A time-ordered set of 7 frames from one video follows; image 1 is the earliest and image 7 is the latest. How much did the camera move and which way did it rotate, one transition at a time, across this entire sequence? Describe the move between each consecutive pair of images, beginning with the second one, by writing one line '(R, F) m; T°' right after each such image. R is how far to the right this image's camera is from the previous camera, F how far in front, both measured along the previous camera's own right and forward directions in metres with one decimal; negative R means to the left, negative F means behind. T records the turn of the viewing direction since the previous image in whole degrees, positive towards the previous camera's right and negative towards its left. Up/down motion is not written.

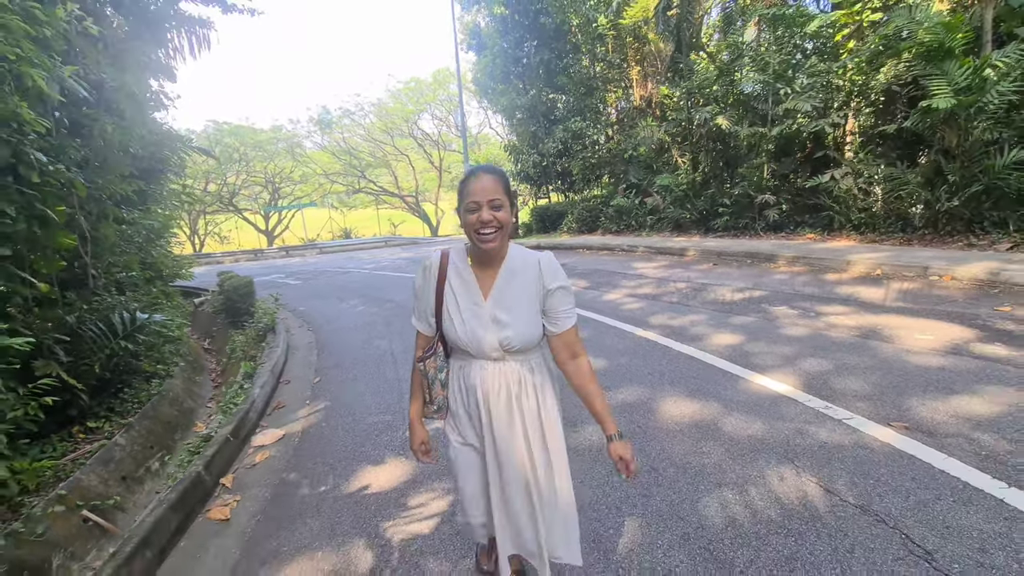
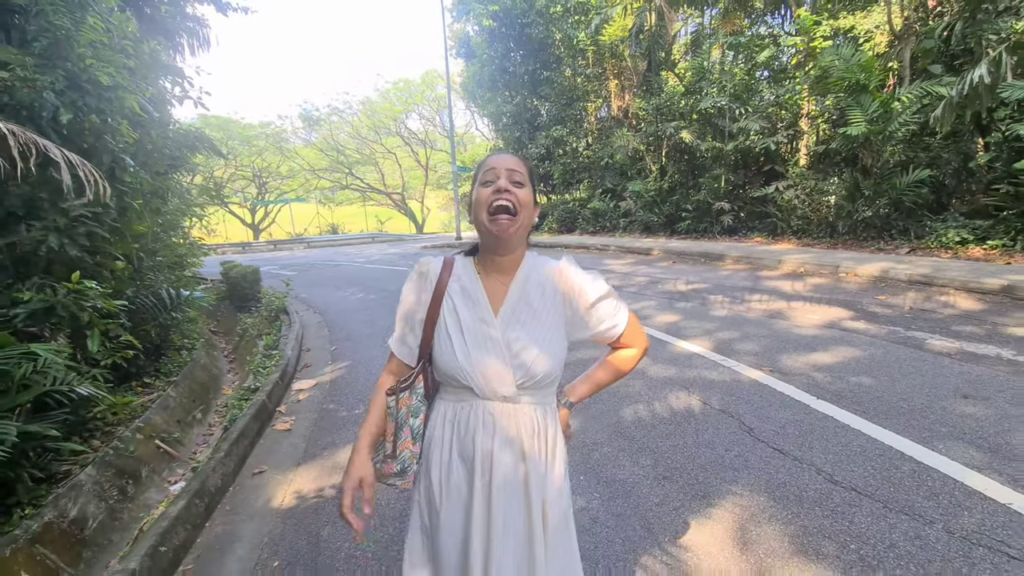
(0.0, -1.0) m; +2°
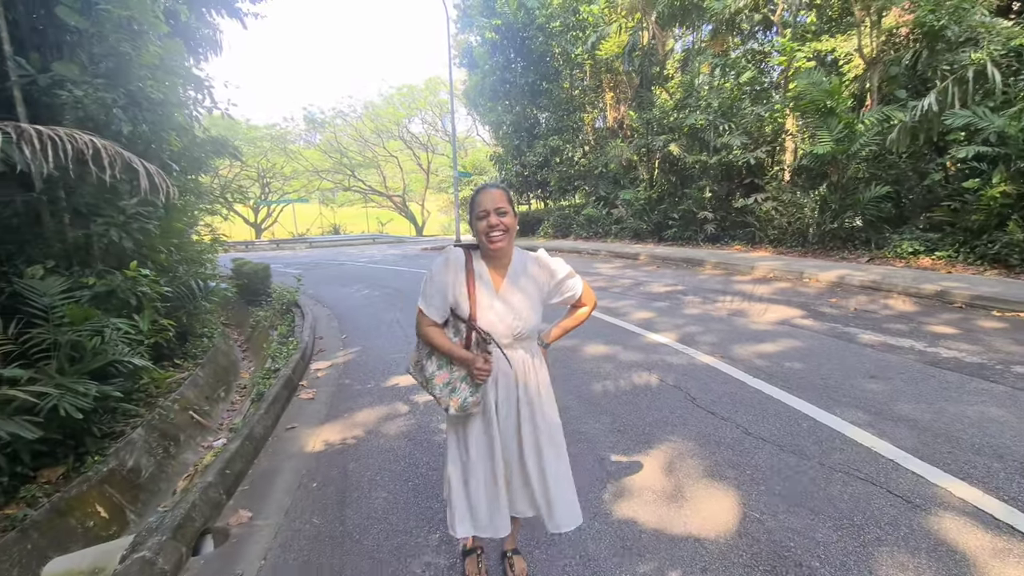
(+0.1, -0.6) m; 0°
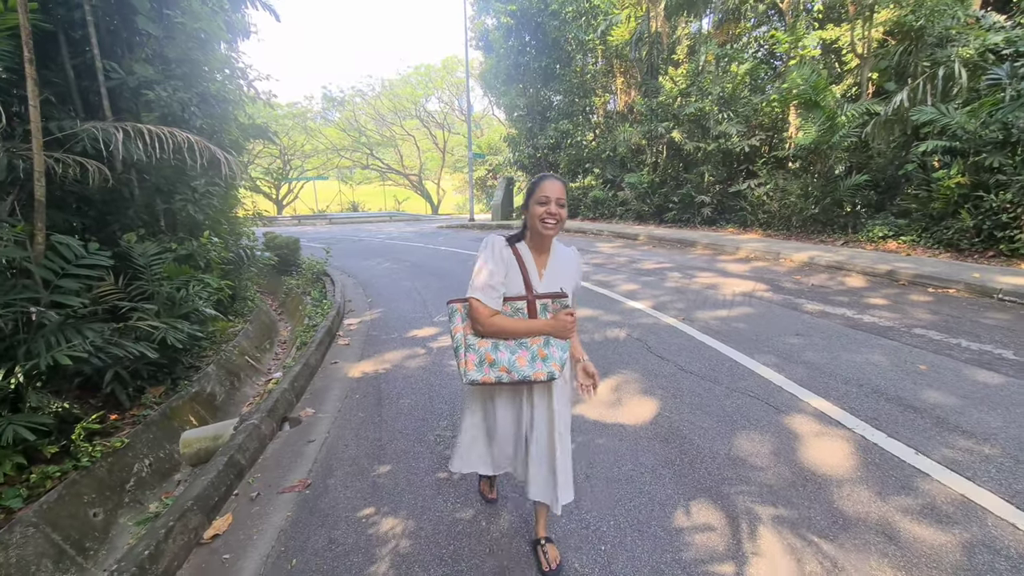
(+0.2, -0.9) m; -2°
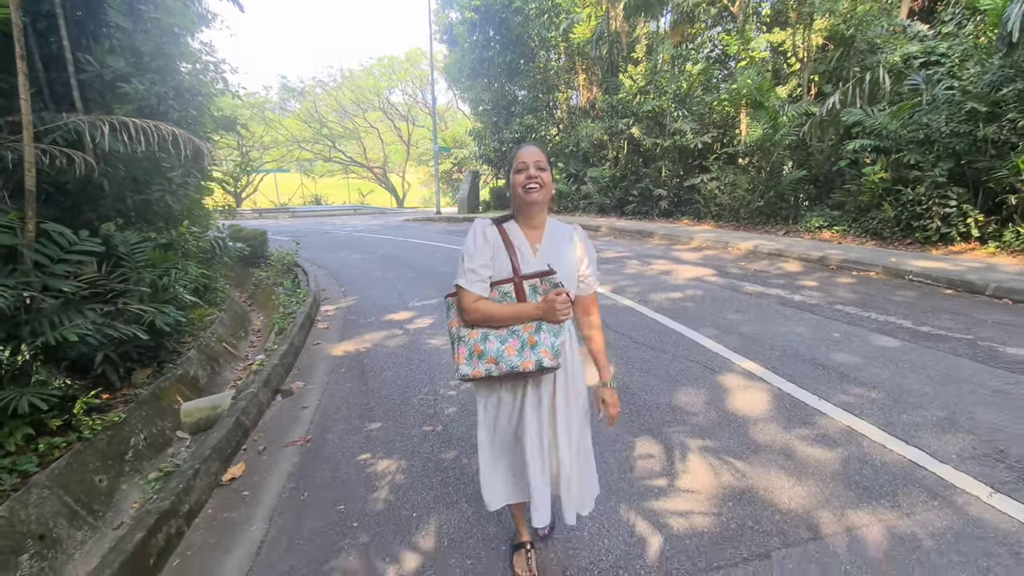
(0.0, -0.4) m; +4°
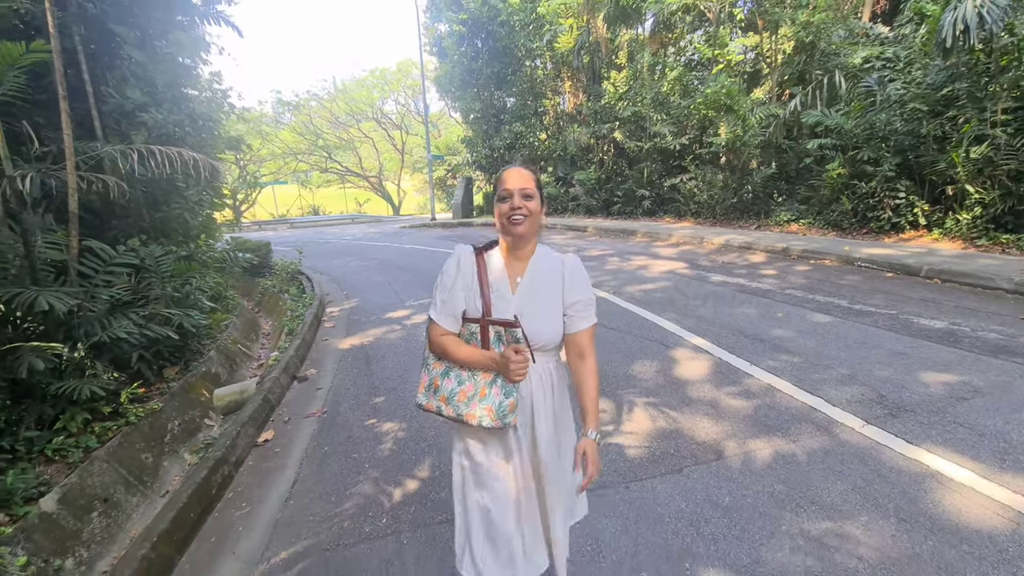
(+0.1, -0.6) m; 0°
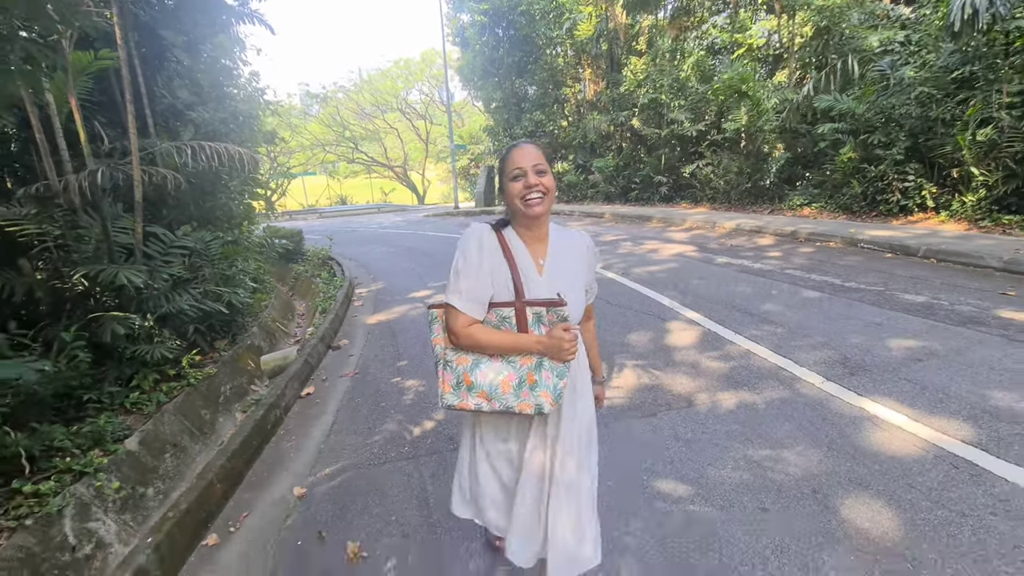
(+0.1, -0.4) m; -3°
